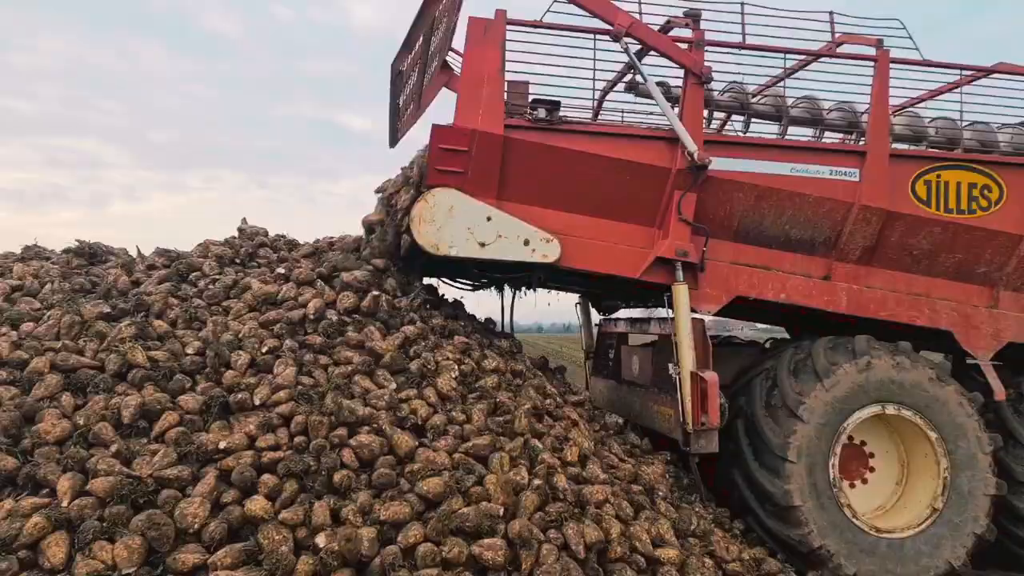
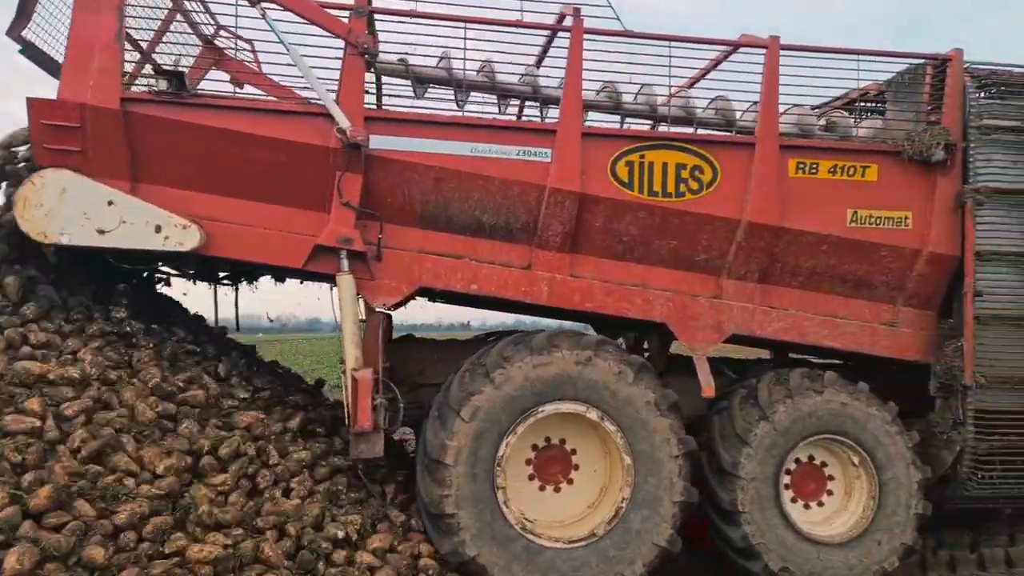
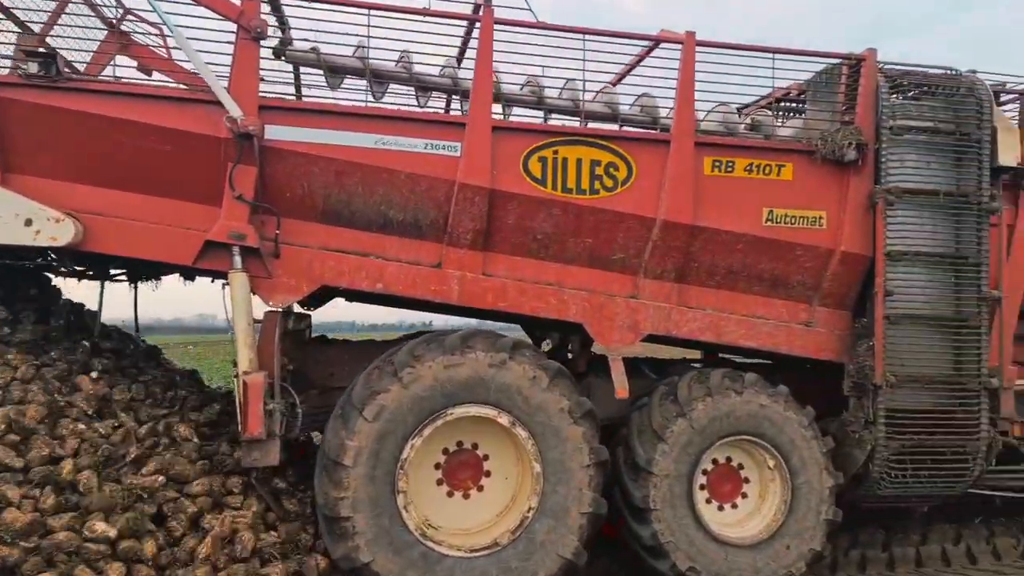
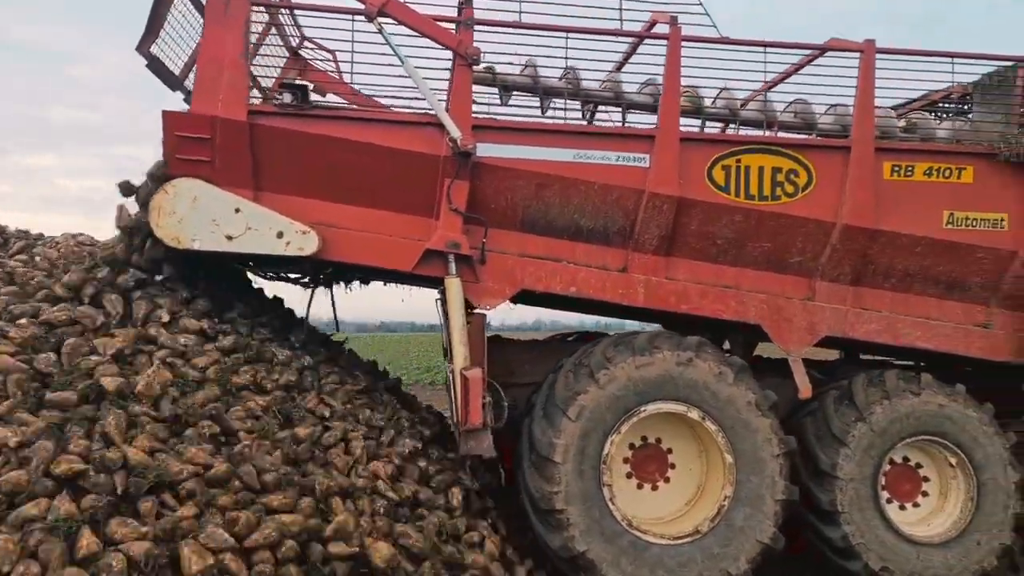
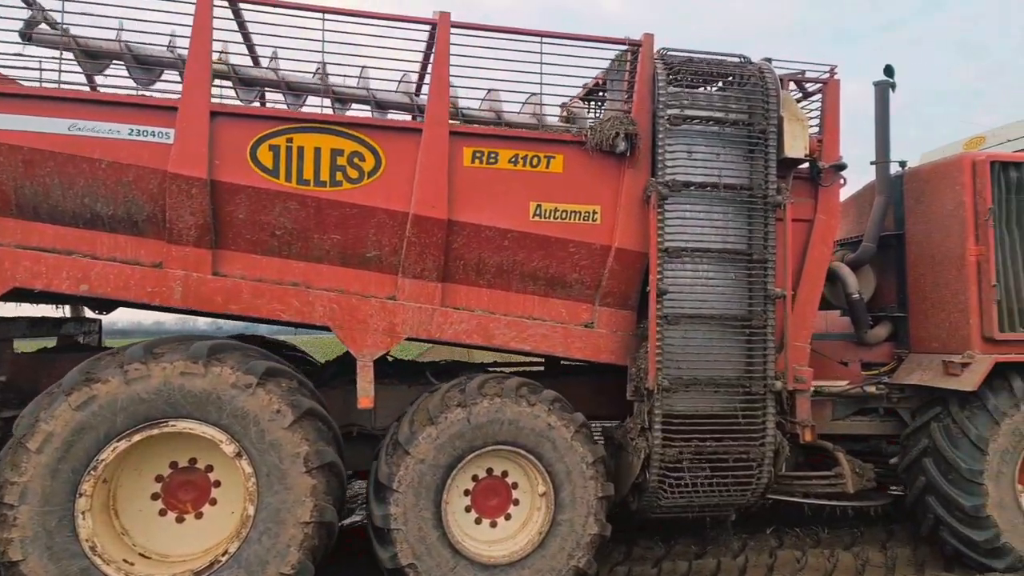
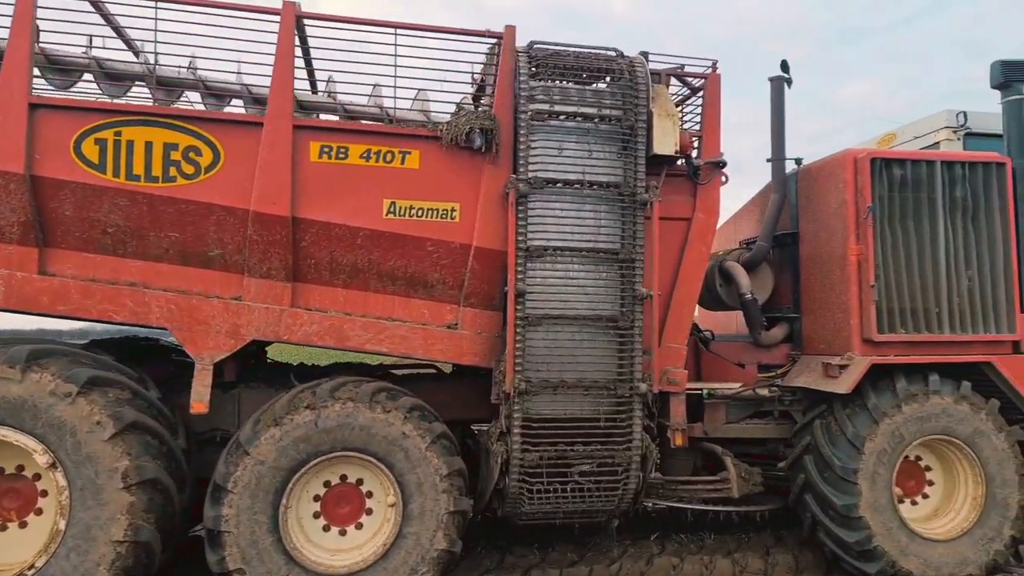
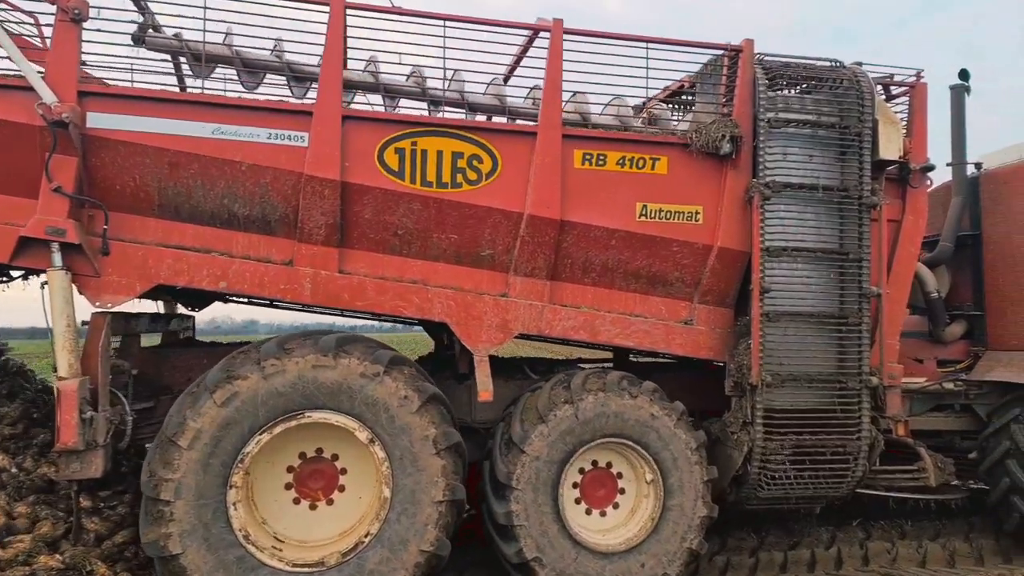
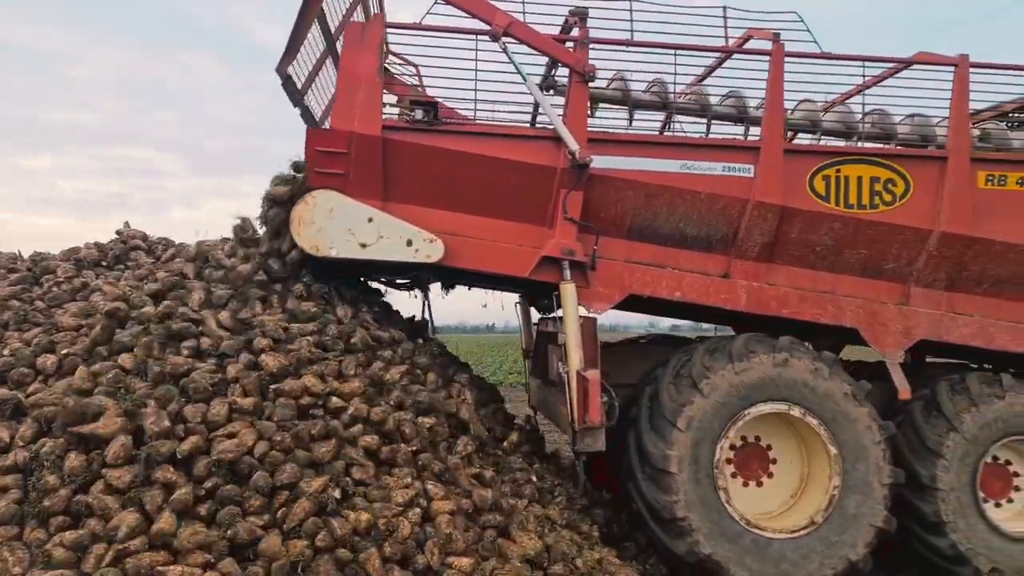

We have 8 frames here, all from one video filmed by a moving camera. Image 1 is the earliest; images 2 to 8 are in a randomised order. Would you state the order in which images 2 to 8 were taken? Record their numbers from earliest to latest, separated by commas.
8, 4, 2, 3, 7, 5, 6
